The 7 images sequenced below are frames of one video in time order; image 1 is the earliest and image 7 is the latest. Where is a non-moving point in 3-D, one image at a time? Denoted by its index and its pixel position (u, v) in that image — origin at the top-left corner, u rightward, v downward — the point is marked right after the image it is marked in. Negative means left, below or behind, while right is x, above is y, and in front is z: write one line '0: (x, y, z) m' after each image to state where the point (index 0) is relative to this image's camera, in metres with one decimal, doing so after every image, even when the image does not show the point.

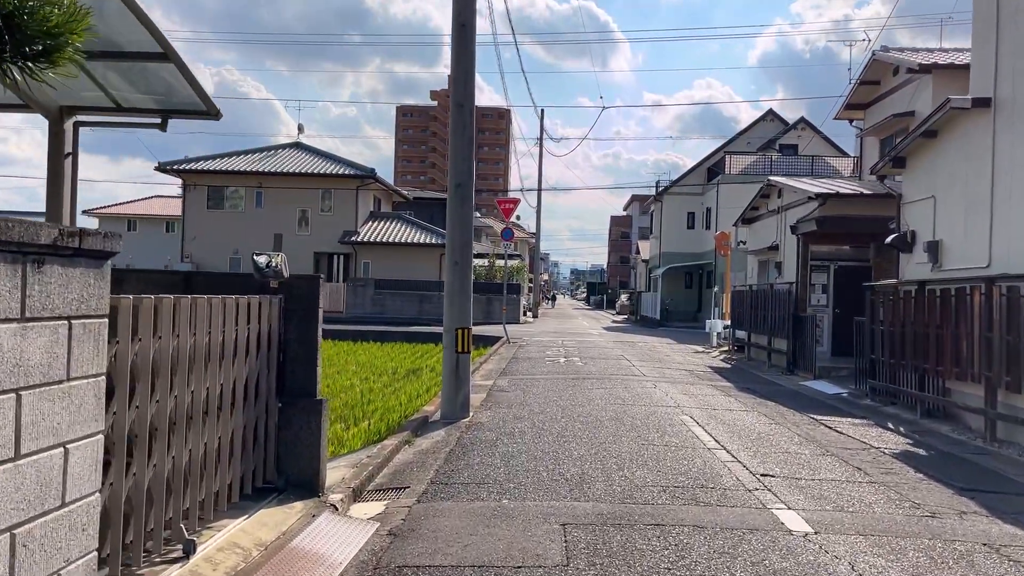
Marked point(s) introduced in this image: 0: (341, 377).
0: (-3.3, -1.7, +15.6) m
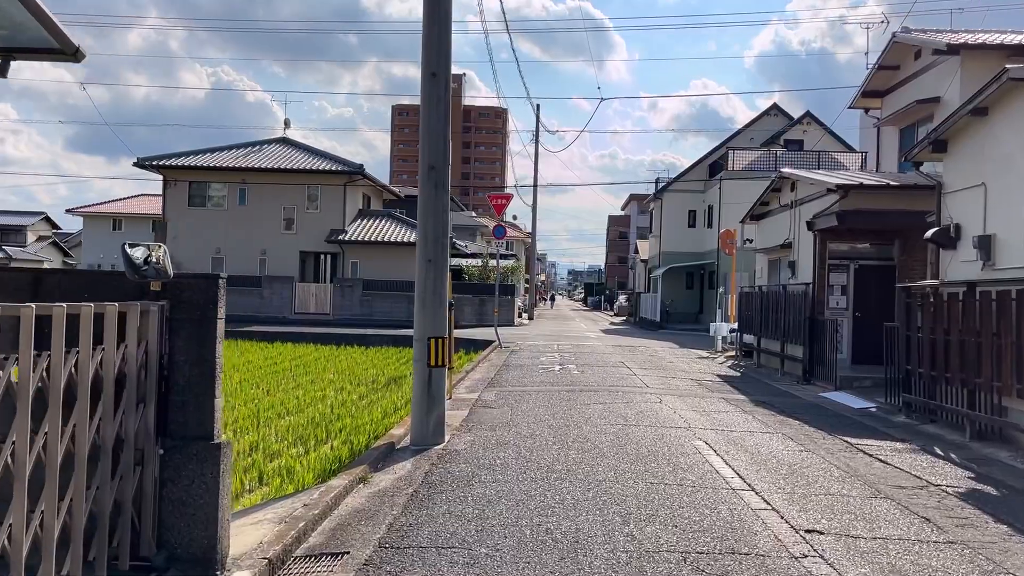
0: (-3.5, -1.7, +14.2) m
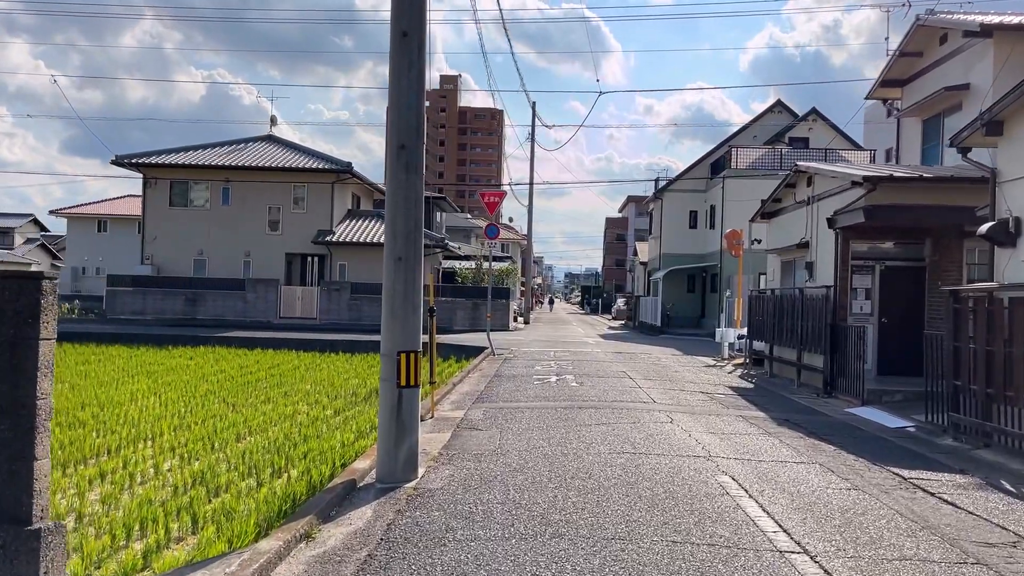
0: (-3.6, -1.8, +12.9) m
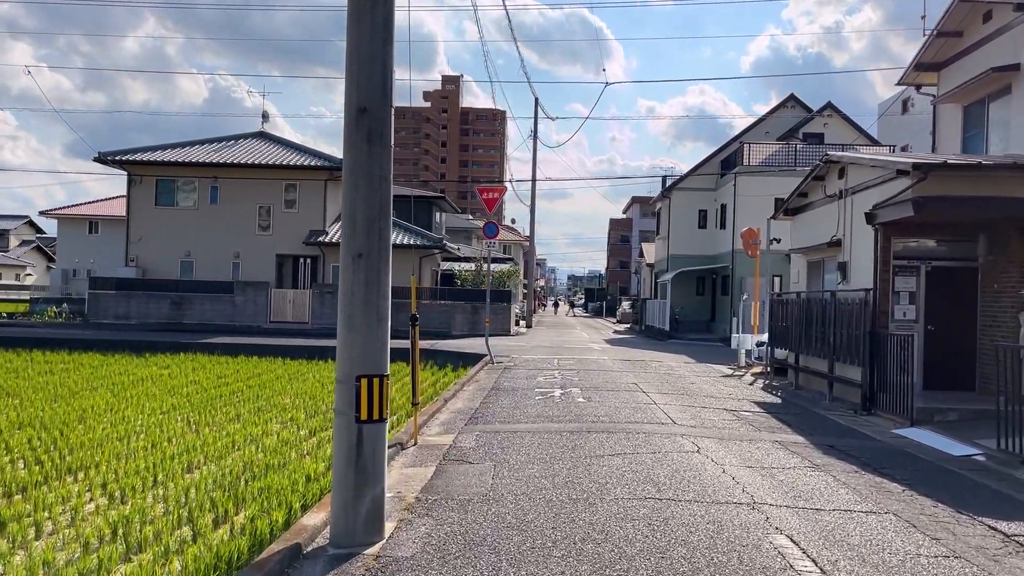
0: (-3.6, -1.8, +11.5) m
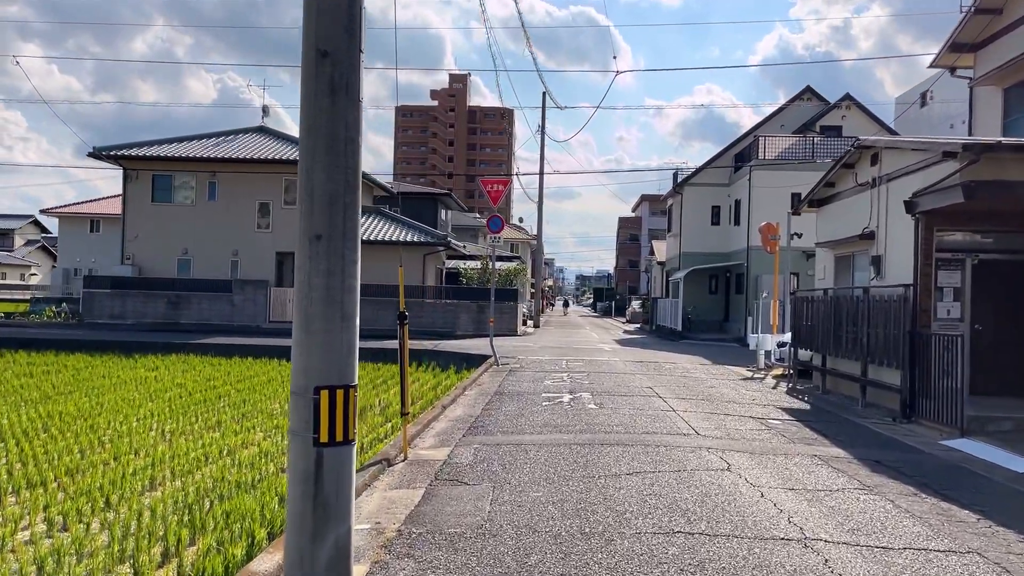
0: (-3.6, -1.8, +10.5) m
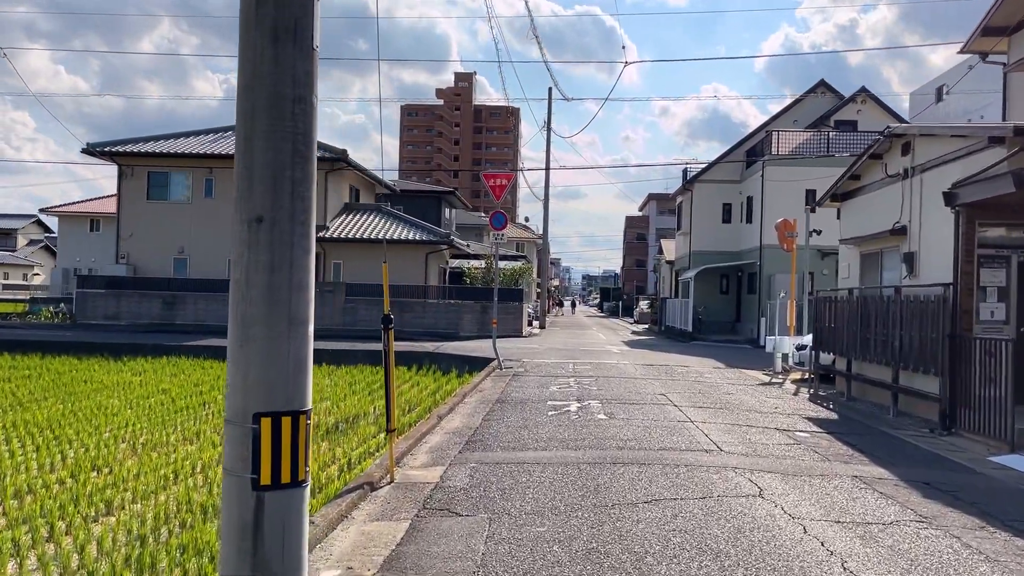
0: (-3.5, -1.8, +9.7) m
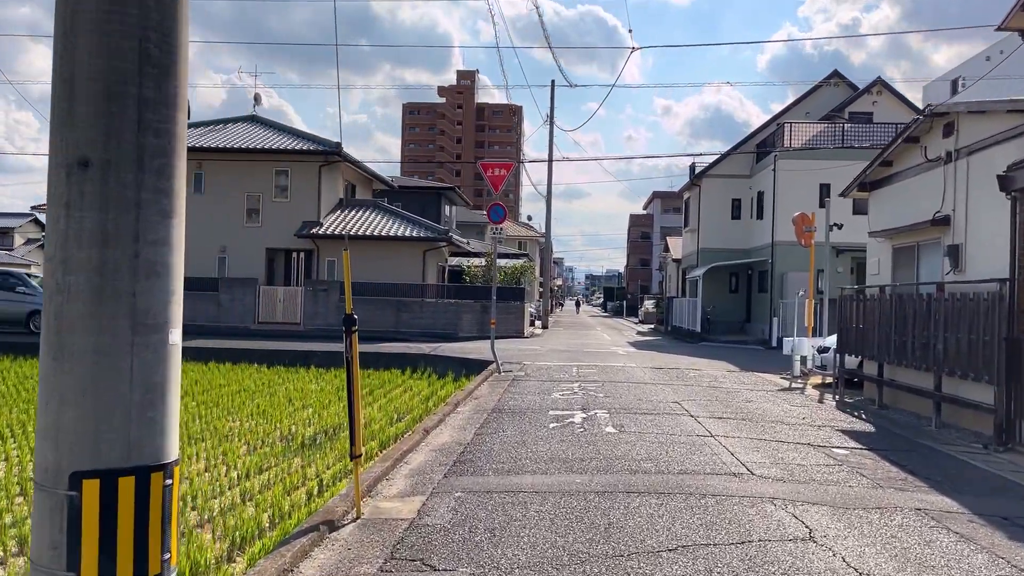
0: (-3.6, -1.7, +8.6) m
